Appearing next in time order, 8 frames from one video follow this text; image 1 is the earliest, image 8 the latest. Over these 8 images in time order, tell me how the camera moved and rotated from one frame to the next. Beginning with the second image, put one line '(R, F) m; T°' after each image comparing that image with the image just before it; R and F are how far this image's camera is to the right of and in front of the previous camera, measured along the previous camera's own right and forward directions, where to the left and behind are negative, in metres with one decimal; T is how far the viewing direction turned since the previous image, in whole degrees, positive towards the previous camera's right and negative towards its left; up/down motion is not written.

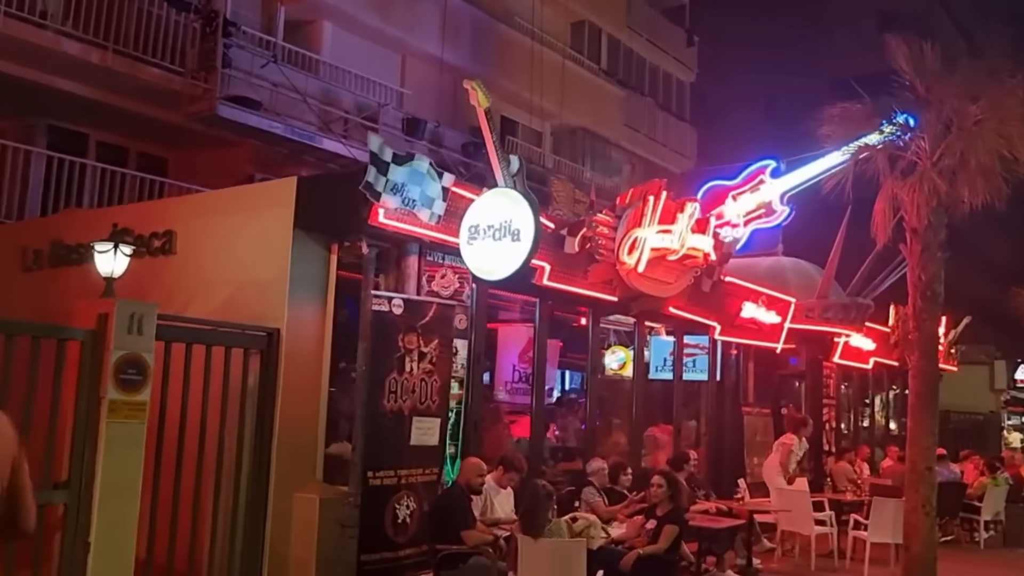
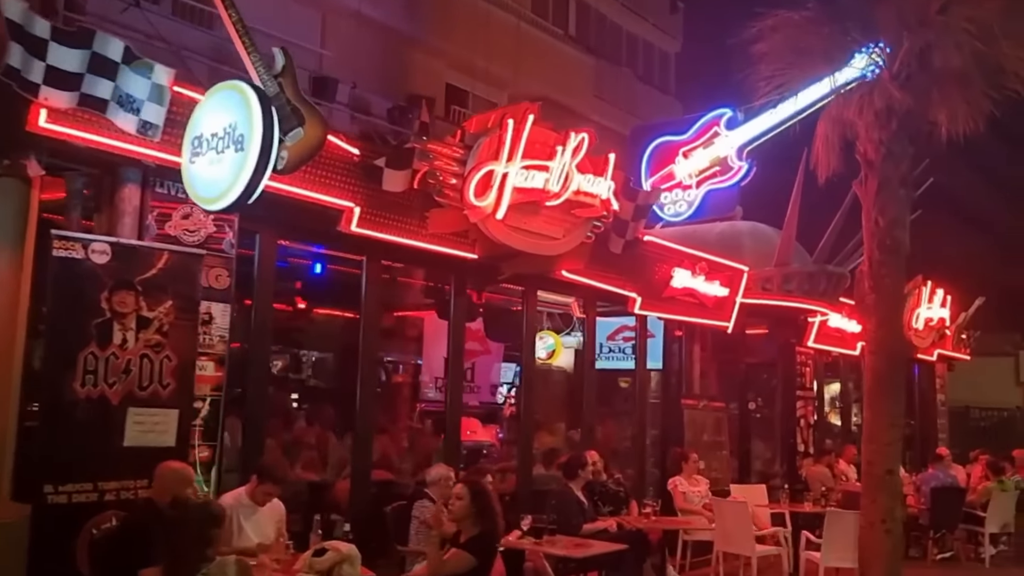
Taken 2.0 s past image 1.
(+1.8, +2.5) m; -2°
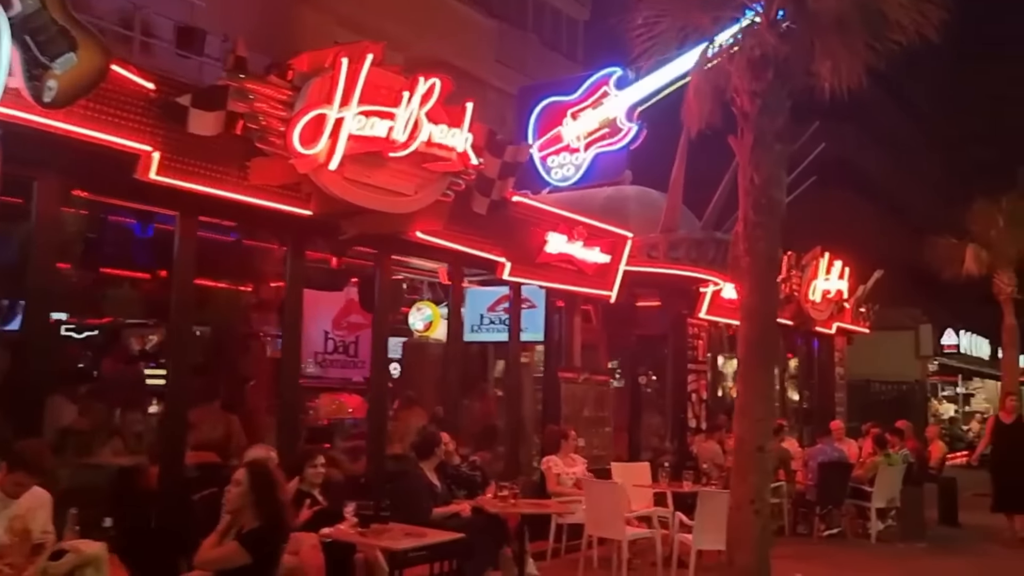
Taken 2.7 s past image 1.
(+0.7, +0.8) m; +4°
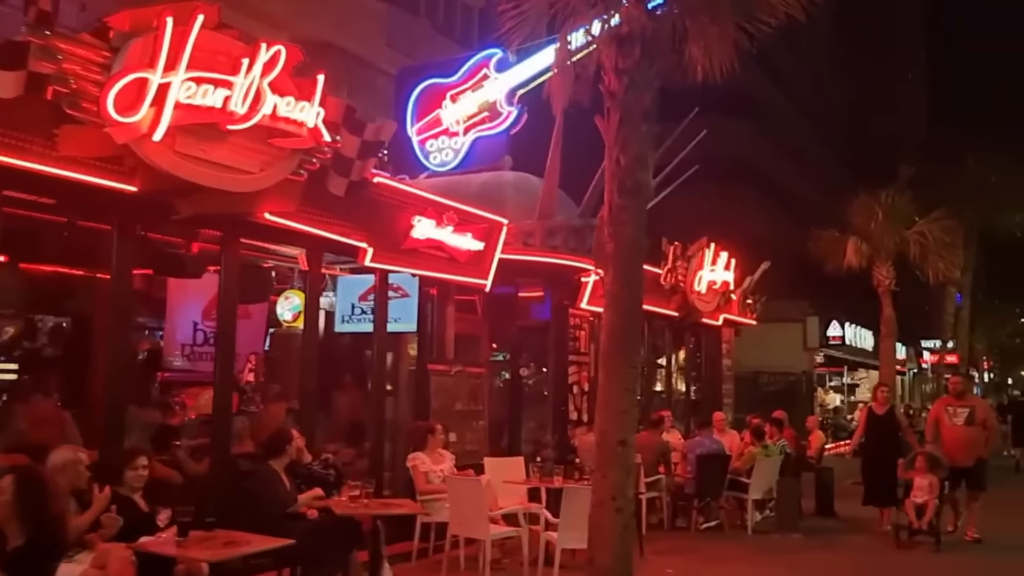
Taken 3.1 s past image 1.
(+0.4, +0.5) m; +6°
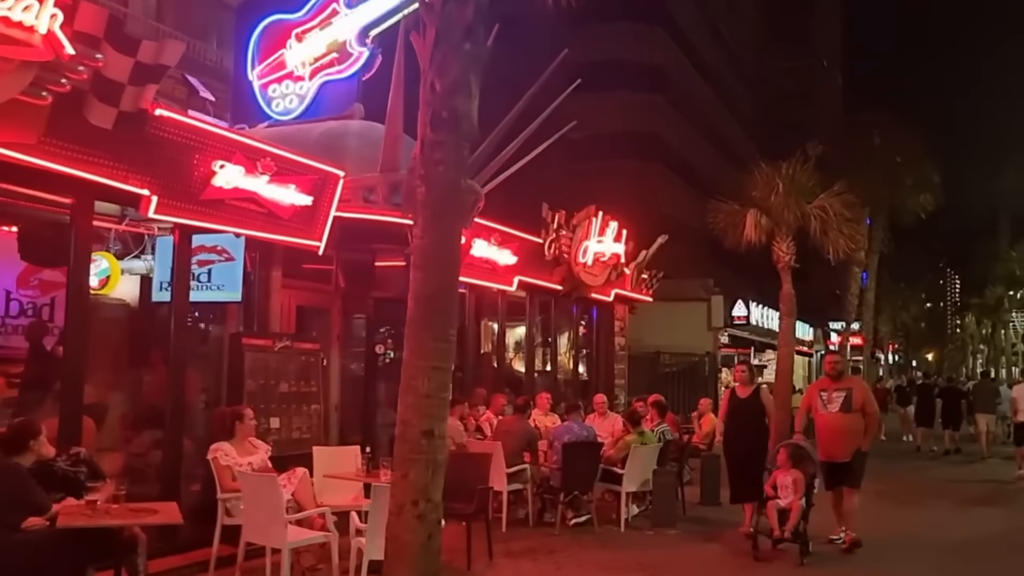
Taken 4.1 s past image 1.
(+0.9, +1.4) m; +5°
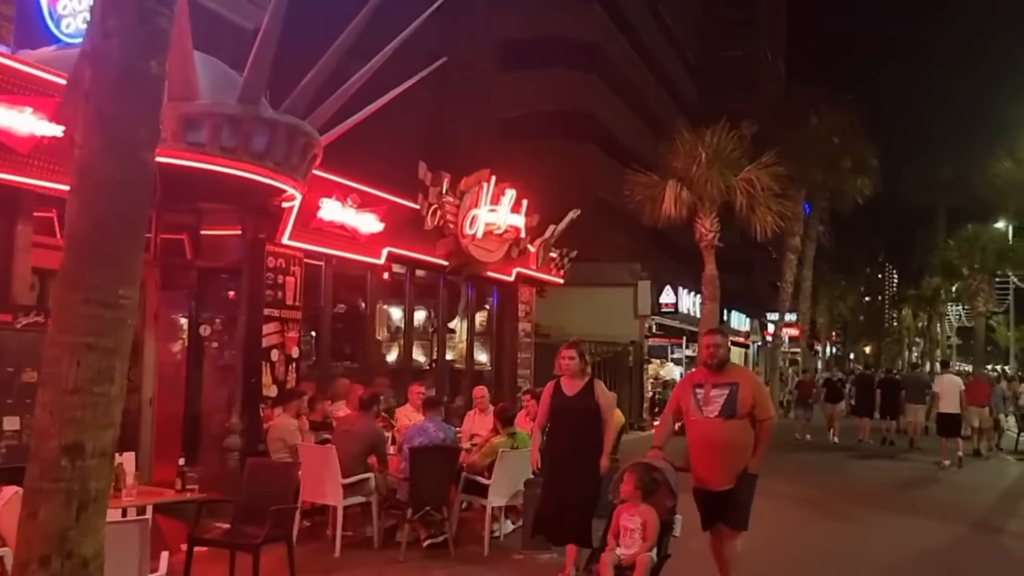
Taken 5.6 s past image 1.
(+1.0, +2.0) m; +3°
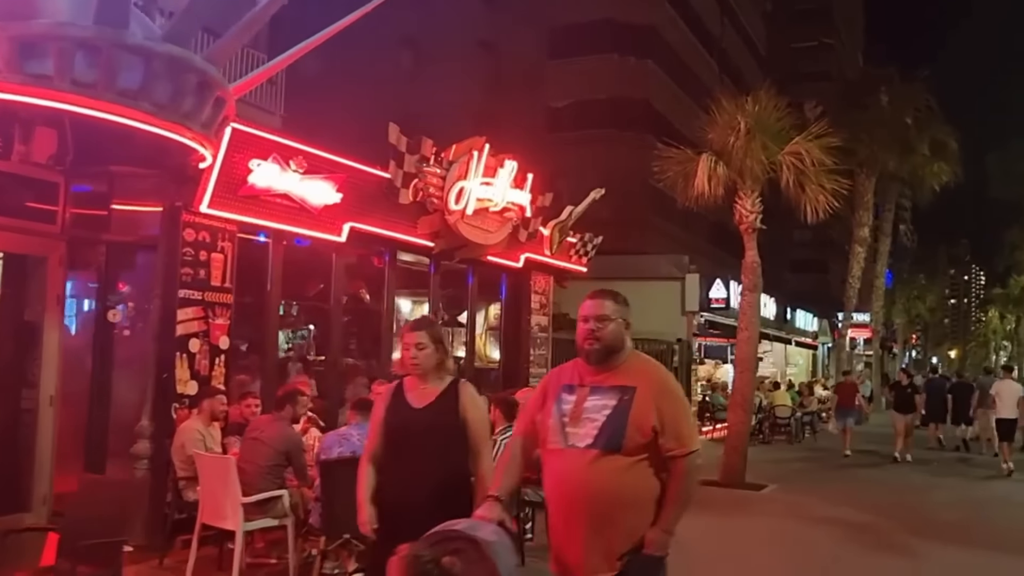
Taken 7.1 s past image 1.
(+1.0, +1.9) m; -4°
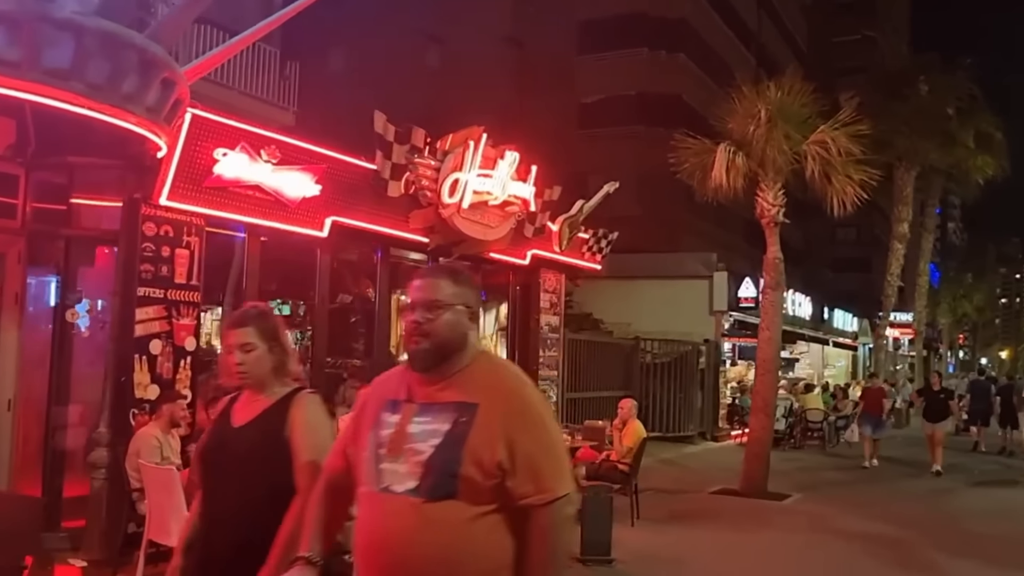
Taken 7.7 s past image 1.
(+0.5, +0.7) m; -3°
